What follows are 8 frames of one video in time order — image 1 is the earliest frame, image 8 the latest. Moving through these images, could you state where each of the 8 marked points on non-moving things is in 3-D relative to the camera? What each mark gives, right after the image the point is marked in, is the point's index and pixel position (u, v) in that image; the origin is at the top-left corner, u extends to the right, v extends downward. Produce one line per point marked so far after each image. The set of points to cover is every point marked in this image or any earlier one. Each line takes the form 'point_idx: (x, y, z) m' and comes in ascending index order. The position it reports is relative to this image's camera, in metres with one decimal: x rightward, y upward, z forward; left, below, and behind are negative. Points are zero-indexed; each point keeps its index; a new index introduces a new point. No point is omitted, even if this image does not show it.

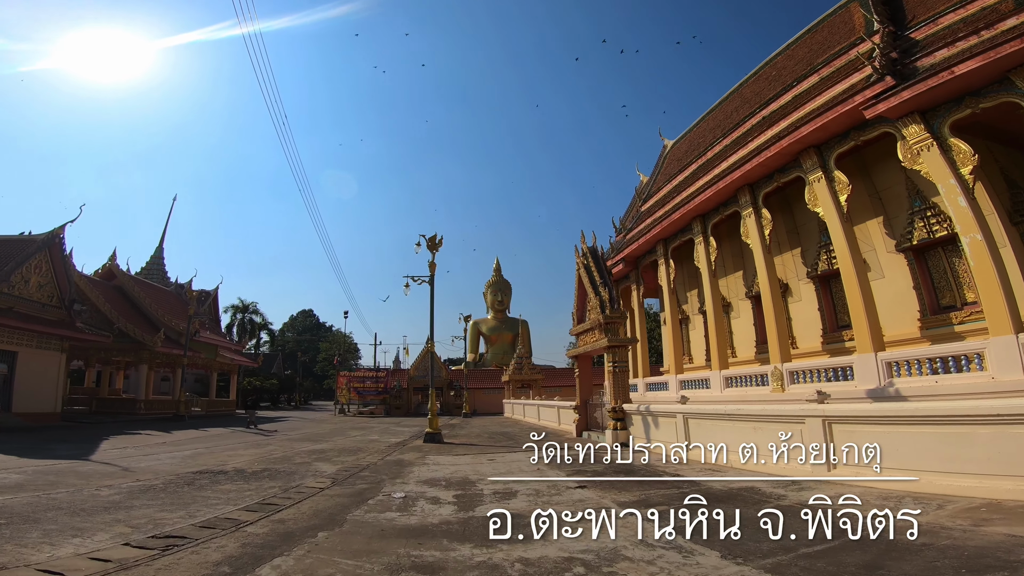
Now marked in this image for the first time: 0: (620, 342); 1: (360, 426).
0: (+2.2, -1.1, +9.7) m
1: (-4.9, -4.4, +15.7) m
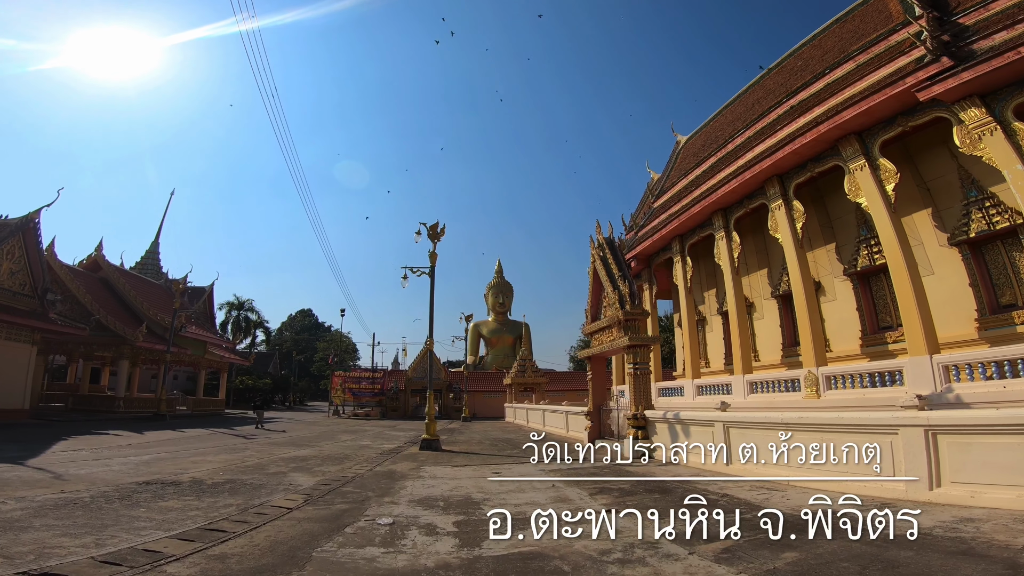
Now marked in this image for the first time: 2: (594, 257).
0: (+2.3, -0.9, +8.6) m
1: (-4.8, -4.2, +14.6) m
2: (+1.8, +0.7, +11.1) m
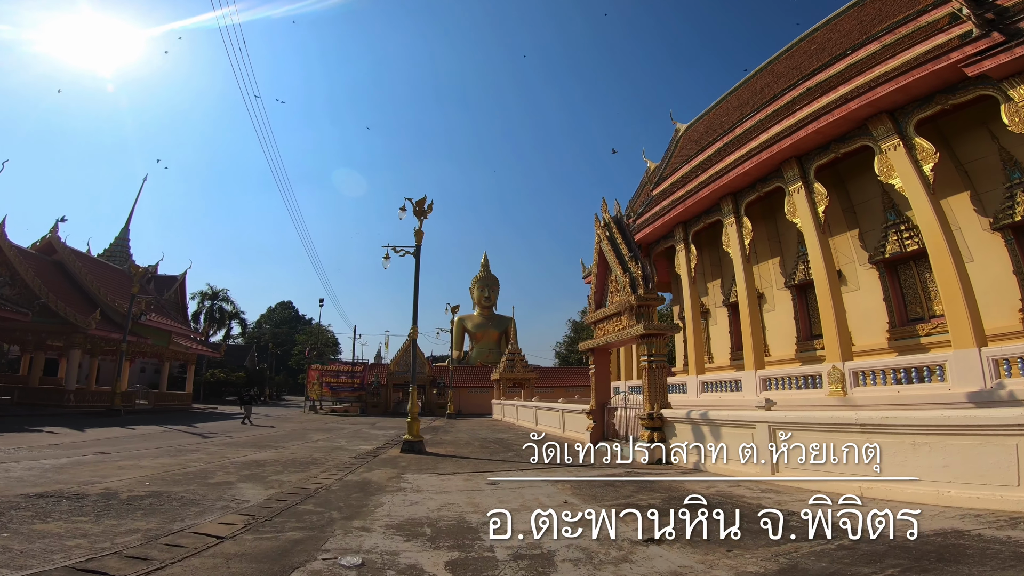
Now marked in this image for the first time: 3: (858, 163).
0: (+2.3, -0.6, +7.5) m
1: (-5.1, -3.8, +13.3) m
2: (+1.7, +1.0, +10.0) m
3: (+8.1, +2.9, +11.6) m
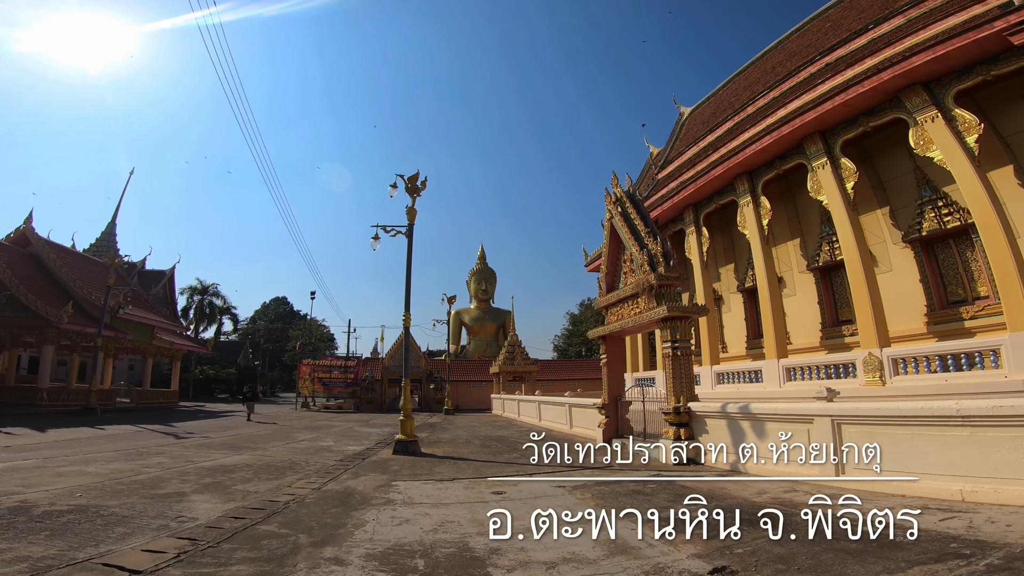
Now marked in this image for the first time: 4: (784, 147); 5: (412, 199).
0: (+2.3, -0.3, +6.7) m
1: (-5.0, -3.5, +12.4) m
2: (+1.8, +1.3, +9.1) m
3: (+8.2, +3.3, +10.7) m
4: (+6.6, +3.4, +12.1) m
5: (-2.0, +1.8, +10.0) m
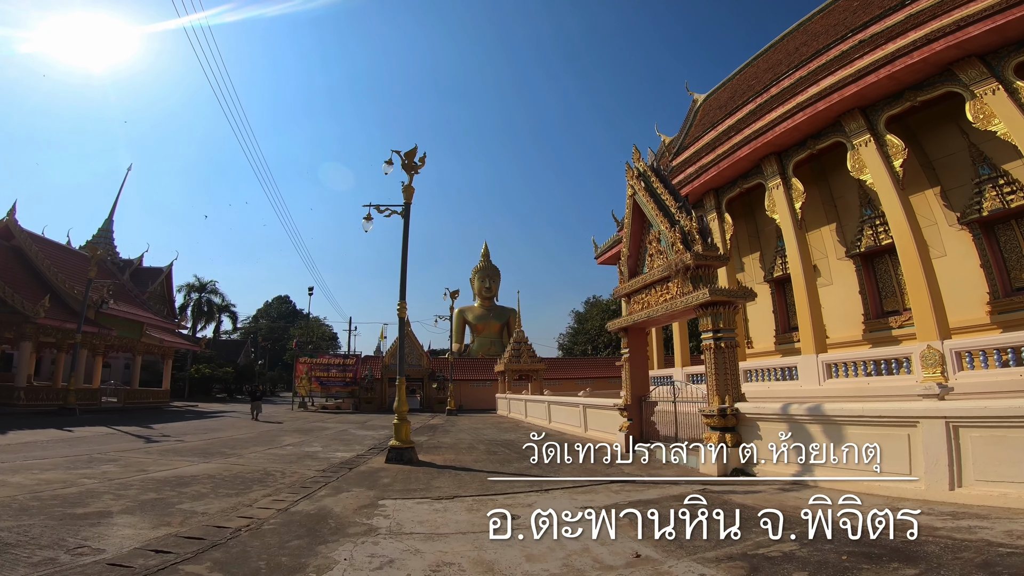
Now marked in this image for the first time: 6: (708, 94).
0: (+2.5, -0.1, +5.6) m
1: (-4.9, -3.3, +11.4) m
2: (+1.9, +1.6, +8.1) m
3: (+8.3, +3.5, +9.6) m
4: (+6.7, +3.6, +11.0) m
5: (-1.9, +2.0, +9.0) m
6: (+7.9, +7.9, +19.9) m
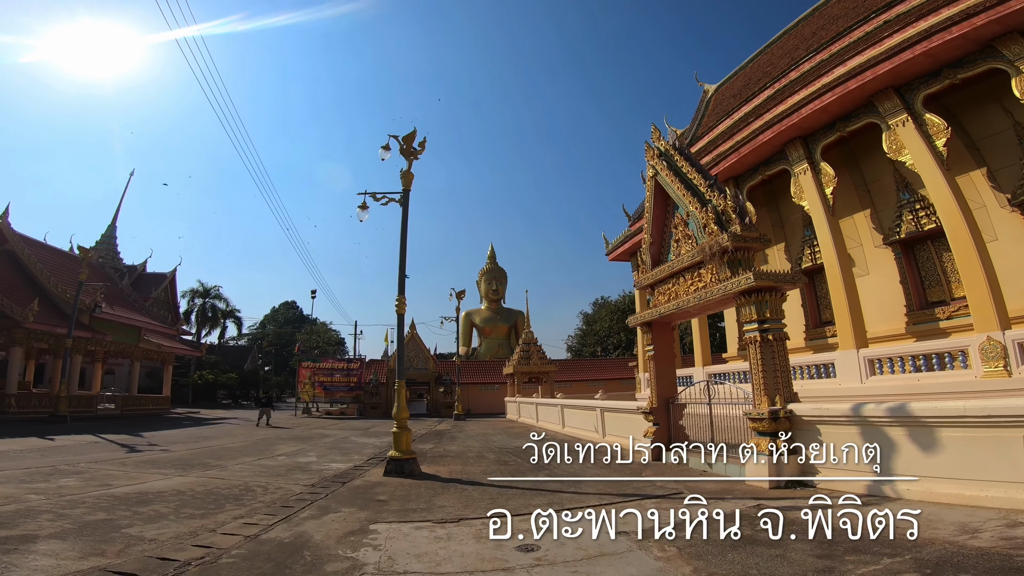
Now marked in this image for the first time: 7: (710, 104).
0: (+2.6, +0.1, +4.9) m
1: (-4.6, -3.2, +10.7) m
2: (+2.0, +1.7, +7.4) m
3: (+8.4, +3.7, +8.8) m
4: (+6.9, +3.8, +10.2) m
5: (-1.7, +2.1, +8.3) m
6: (+8.1, +8.0, +19.2) m
7: (+7.8, +7.3, +19.3) m
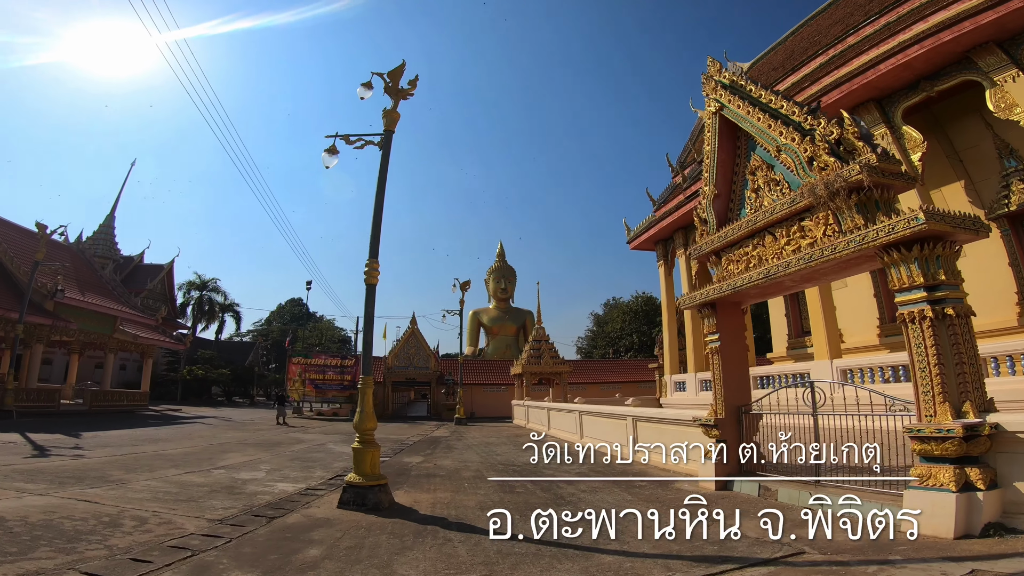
0: (+2.7, +0.4, +3.1) m
1: (-4.5, -2.8, +9.0) m
2: (+2.2, +2.0, +5.6) m
3: (+8.7, +4.0, +6.9) m
4: (+7.1, +4.1, +8.4) m
5: (-1.5, +2.5, +6.6) m
6: (+8.6, +8.2, +17.3) m
7: (+8.3, +7.4, +17.5) m
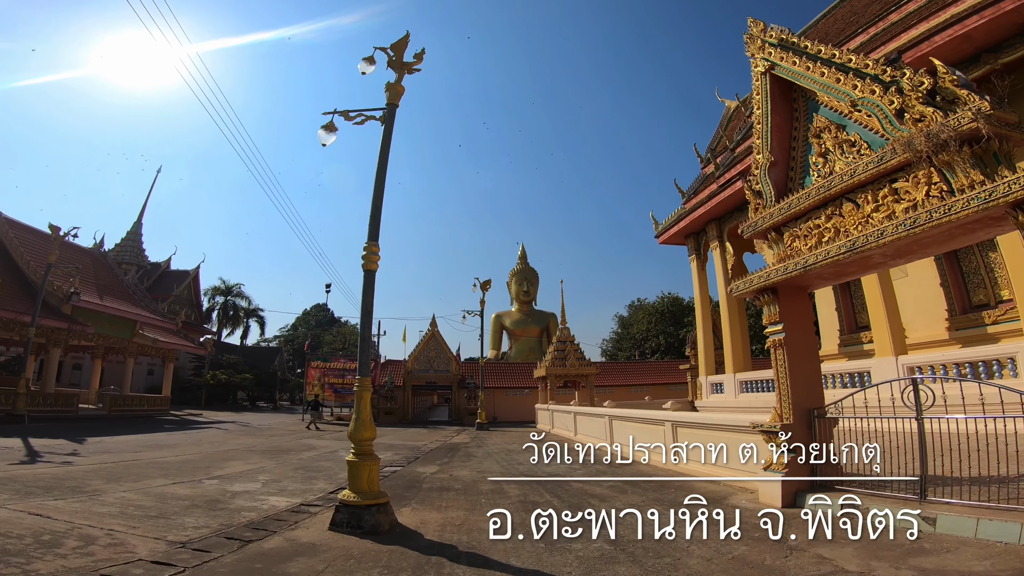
0: (+2.8, +0.6, +2.2) m
1: (-4.0, -2.8, +8.5) m
2: (+2.4, +2.2, +4.8) m
3: (+8.9, +4.2, +5.8) m
4: (+7.4, +4.2, +7.4) m
5: (-1.3, +2.6, +5.9) m
6: (+9.3, +8.3, +16.3) m
7: (+9.0, +7.6, +16.4) m
